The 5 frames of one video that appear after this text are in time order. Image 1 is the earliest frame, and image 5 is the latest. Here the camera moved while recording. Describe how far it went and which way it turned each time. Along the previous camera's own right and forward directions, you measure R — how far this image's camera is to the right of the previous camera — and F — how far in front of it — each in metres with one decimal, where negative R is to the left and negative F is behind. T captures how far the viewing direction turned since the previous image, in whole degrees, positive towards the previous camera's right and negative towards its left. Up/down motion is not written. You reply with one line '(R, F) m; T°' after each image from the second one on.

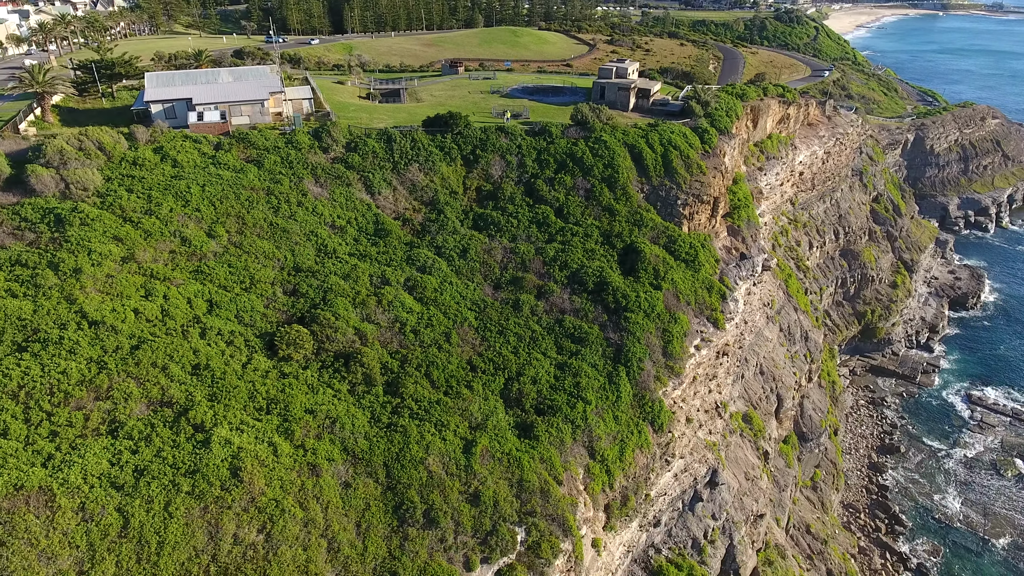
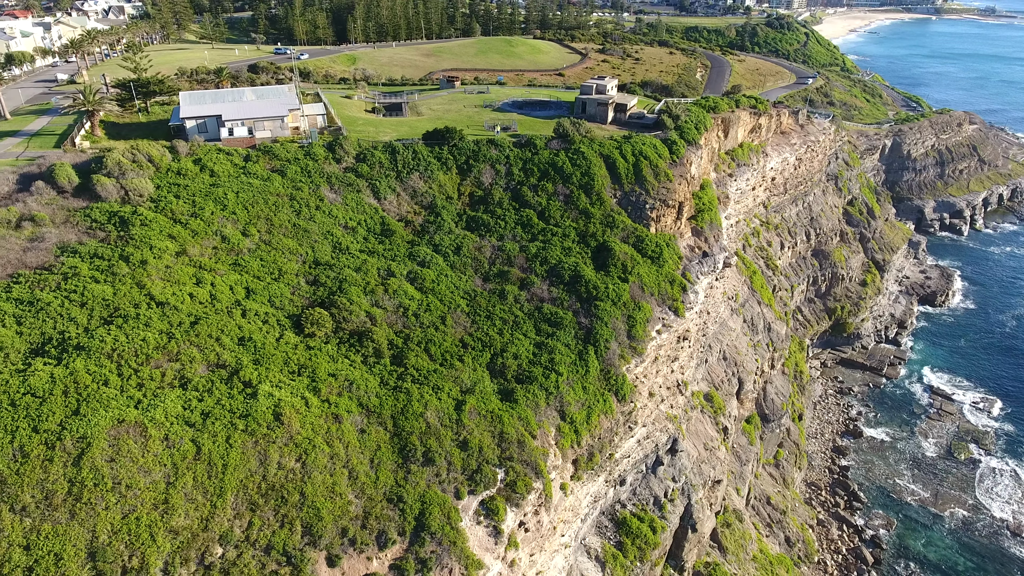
(+0.6, -3.8) m; 0°
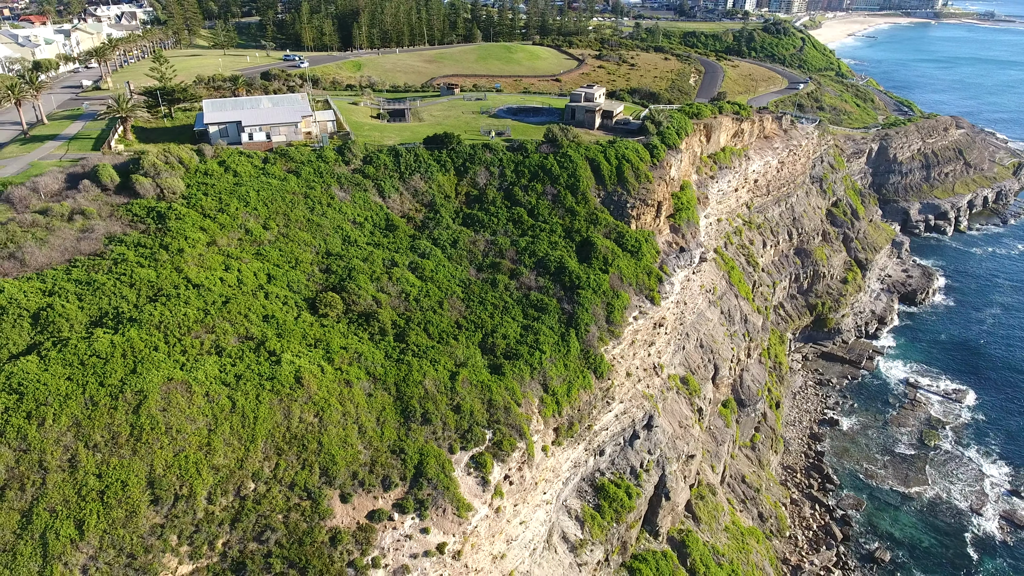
(+0.6, -3.0) m; 0°
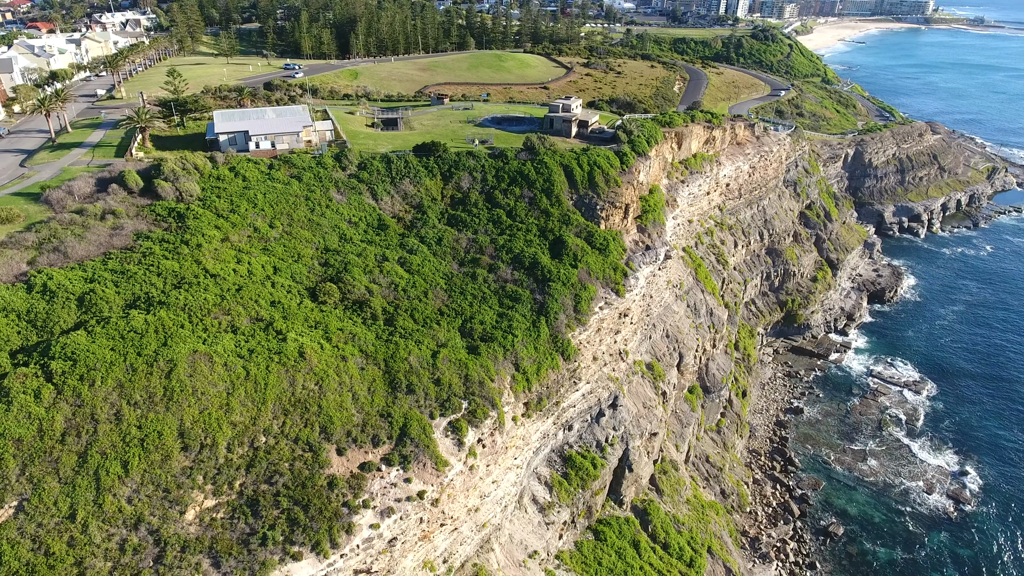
(+1.1, -3.6) m; 0°
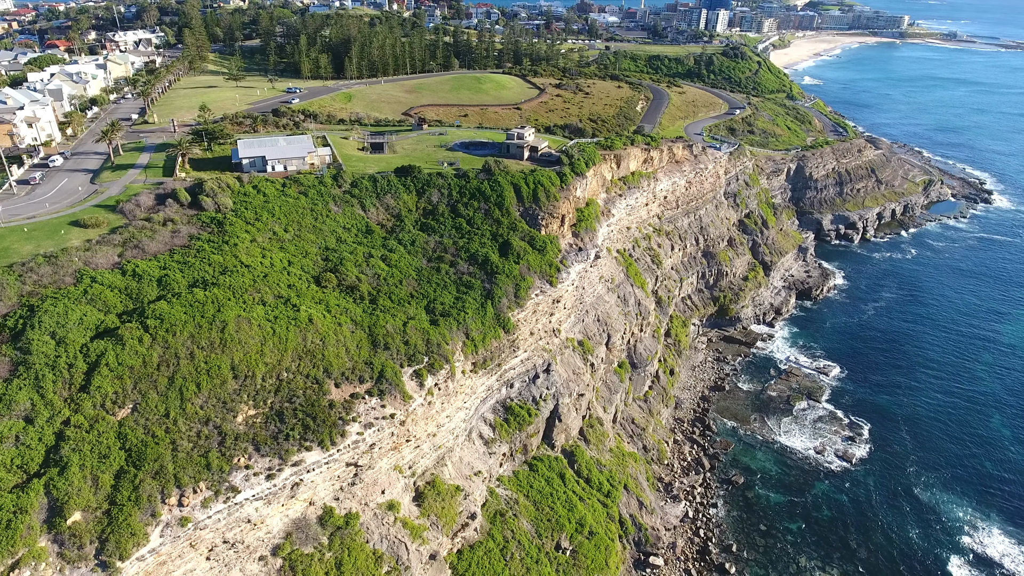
(+2.9, -10.3) m; +1°
